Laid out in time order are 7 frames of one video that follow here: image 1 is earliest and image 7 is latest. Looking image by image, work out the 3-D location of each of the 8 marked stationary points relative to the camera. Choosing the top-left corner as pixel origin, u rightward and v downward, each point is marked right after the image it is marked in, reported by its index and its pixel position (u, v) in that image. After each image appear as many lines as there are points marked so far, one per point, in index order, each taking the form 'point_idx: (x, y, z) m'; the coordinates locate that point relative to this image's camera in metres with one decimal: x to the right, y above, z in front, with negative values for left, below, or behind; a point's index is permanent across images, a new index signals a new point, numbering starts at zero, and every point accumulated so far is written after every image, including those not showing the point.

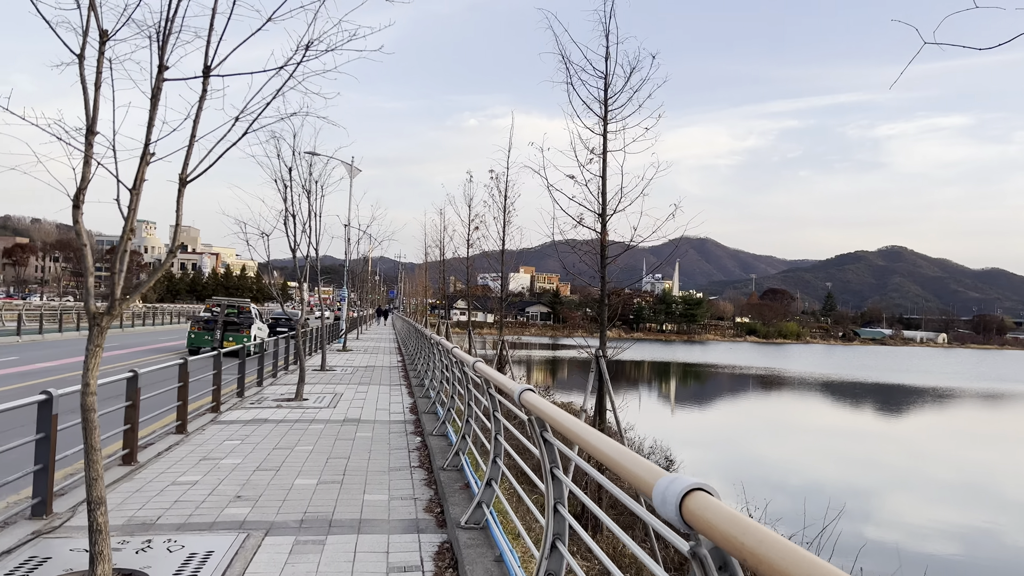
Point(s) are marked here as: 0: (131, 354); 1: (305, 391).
0: (-9.8, -1.7, +16.8) m
1: (-3.3, -1.6, +10.4) m
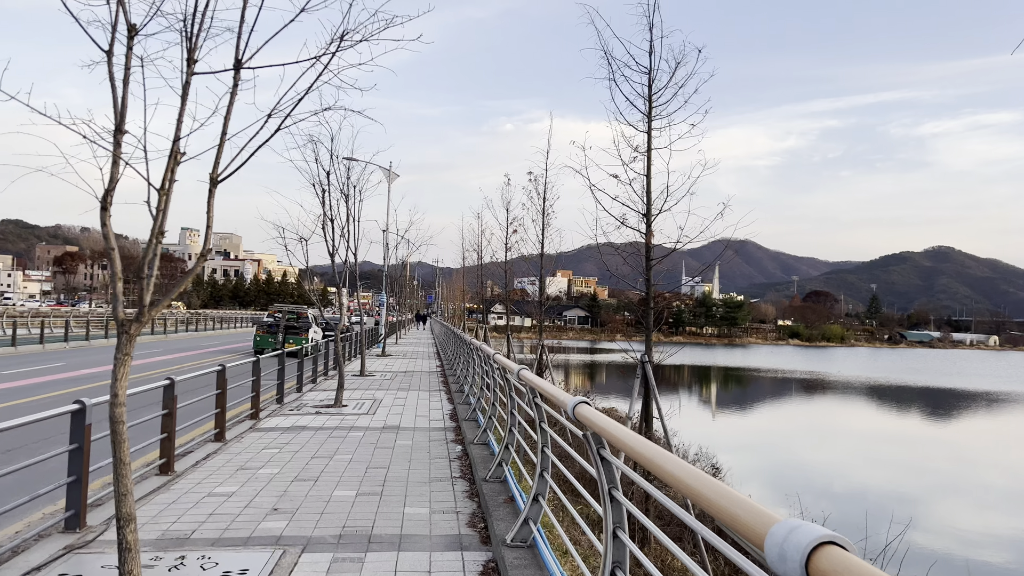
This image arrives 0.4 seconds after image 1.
0: (-8.8, -1.9, +17.0) m
1: (-2.6, -1.7, +10.3) m
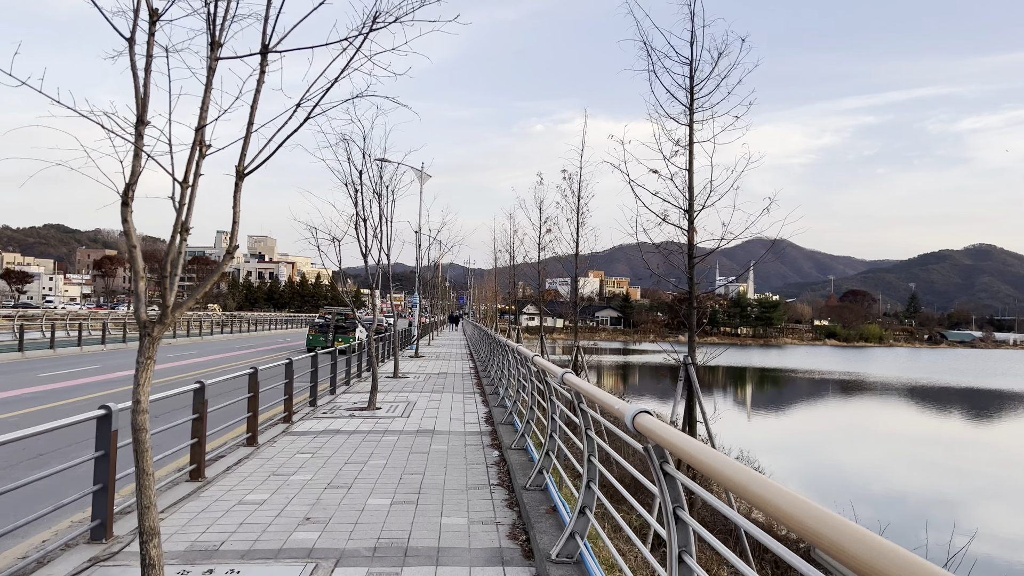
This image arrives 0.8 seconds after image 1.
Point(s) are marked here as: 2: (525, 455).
0: (-7.9, -2.0, +17.1) m
1: (-2.1, -1.7, +10.1) m
2: (+0.1, -1.6, +6.2) m
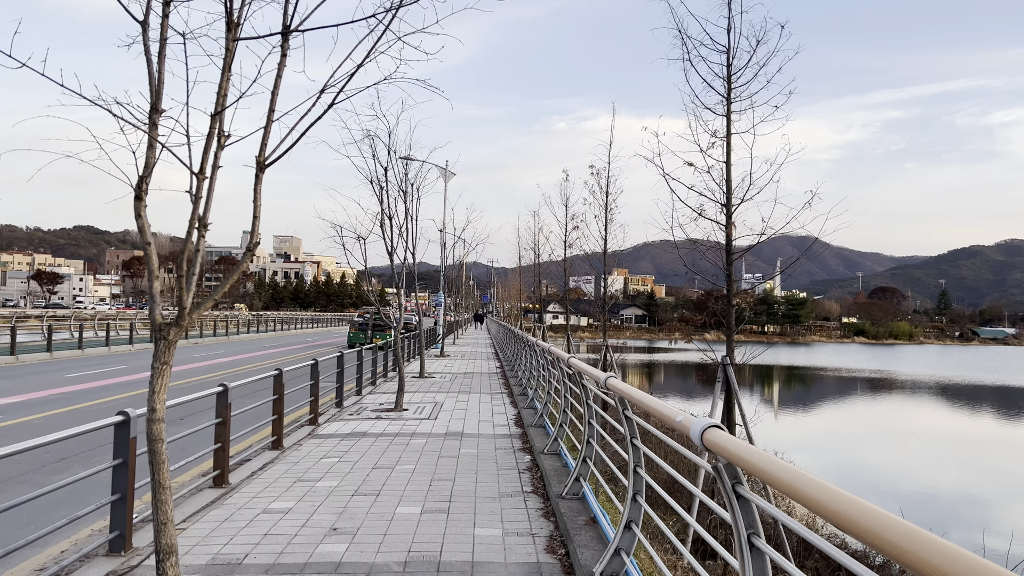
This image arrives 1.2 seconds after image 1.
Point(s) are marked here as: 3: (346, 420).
0: (-7.2, -1.9, +17.1) m
1: (-1.6, -1.7, +9.9) m
2: (+0.4, -1.6, +5.9) m
3: (-2.2, -1.8, +8.7) m
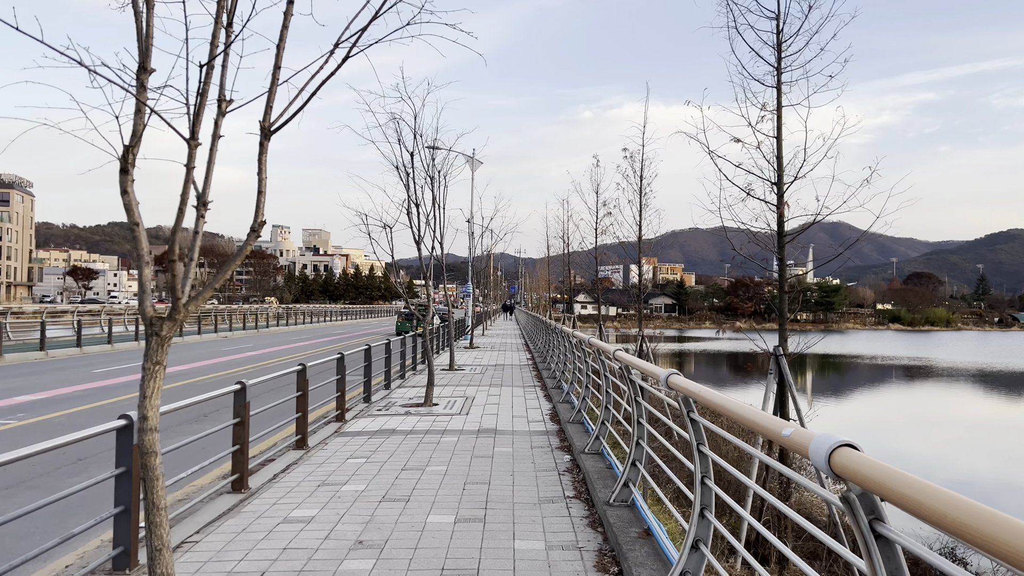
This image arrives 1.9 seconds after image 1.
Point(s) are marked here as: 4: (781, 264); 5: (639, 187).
0: (-6.4, -1.8, +17.0) m
1: (-1.1, -1.6, +9.6) m
2: (+0.8, -1.5, +5.5) m
3: (-1.8, -1.6, +8.4) m
4: (+2.9, +0.3, +7.1) m
5: (+2.7, +2.1, +13.6) m
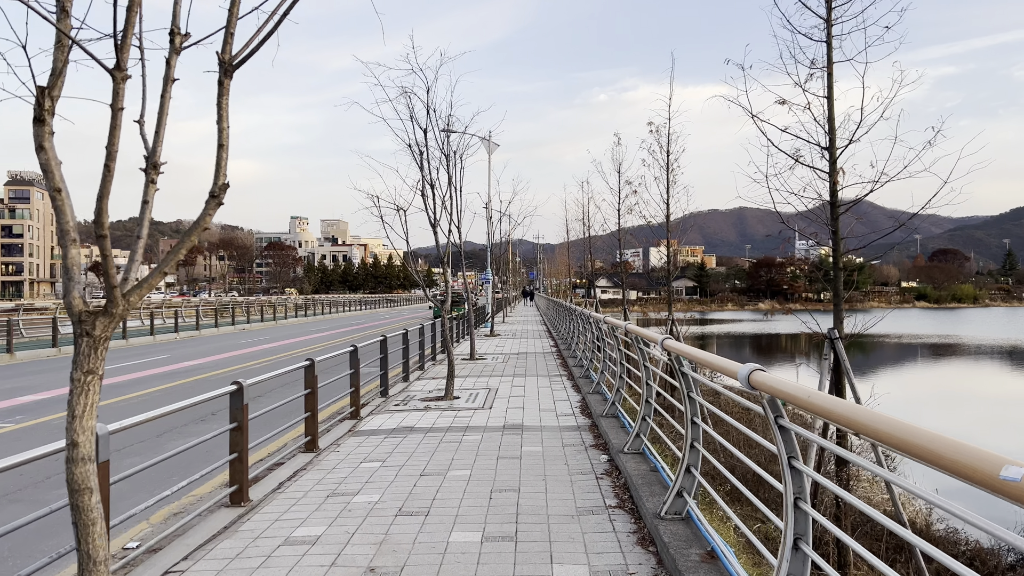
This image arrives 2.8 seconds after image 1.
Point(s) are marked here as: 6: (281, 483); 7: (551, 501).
0: (-5.9, -1.5, +16.6) m
1: (-0.8, -1.4, +9.0) m
2: (+1.0, -1.3, +4.9) m
3: (-1.4, -1.5, +7.8) m
4: (+3.1, +0.5, +6.4) m
5: (+3.0, +2.4, +12.9) m
6: (-1.7, -1.4, +4.9) m
7: (+0.3, -1.4, +4.4) m
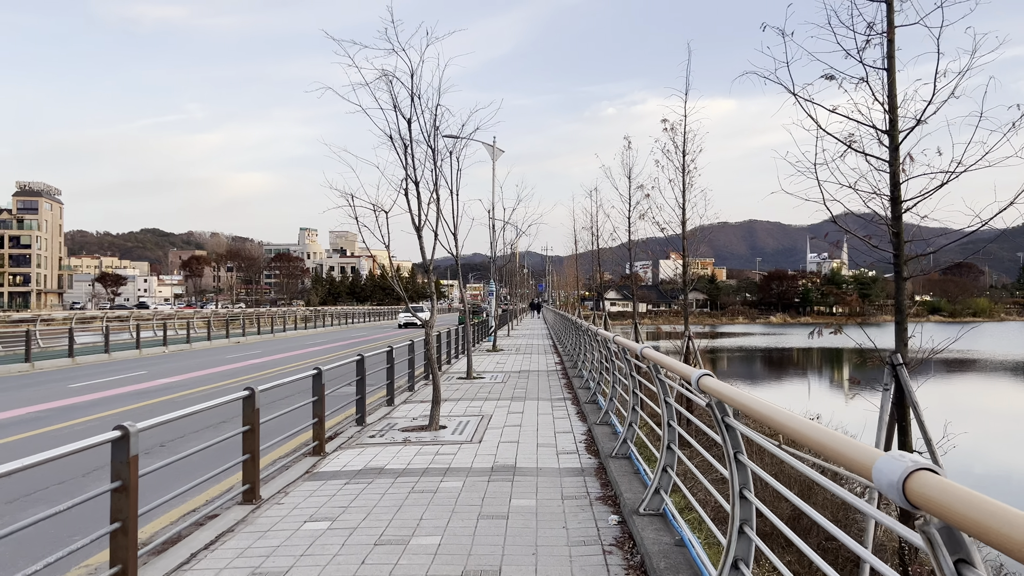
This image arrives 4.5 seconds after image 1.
0: (-5.8, -1.8, +15.5) m
1: (-0.8, -1.5, +7.9) m
2: (+0.9, -1.4, +3.7) m
3: (-1.5, -1.6, +6.7) m
4: (+3.1, +0.4, +5.2) m
5: (+3.0, +2.2, +11.8) m
6: (-1.8, -1.5, +3.7) m
7: (+0.1, -1.5, +3.2) m
